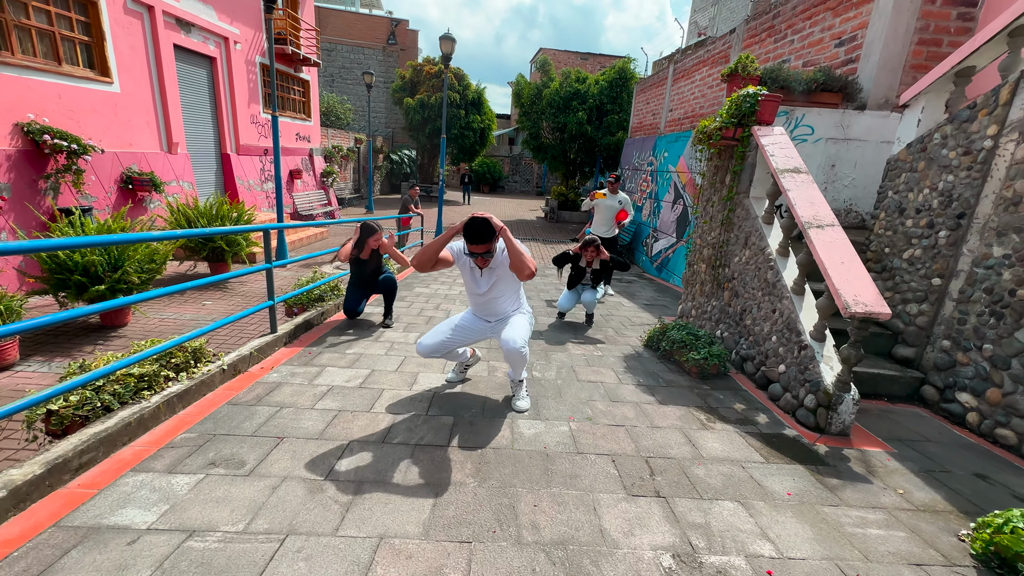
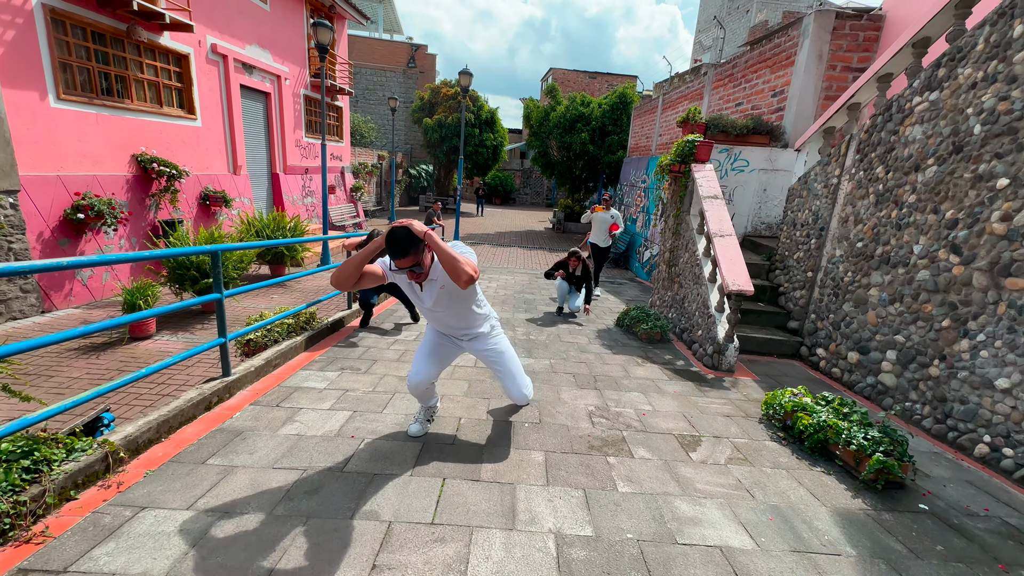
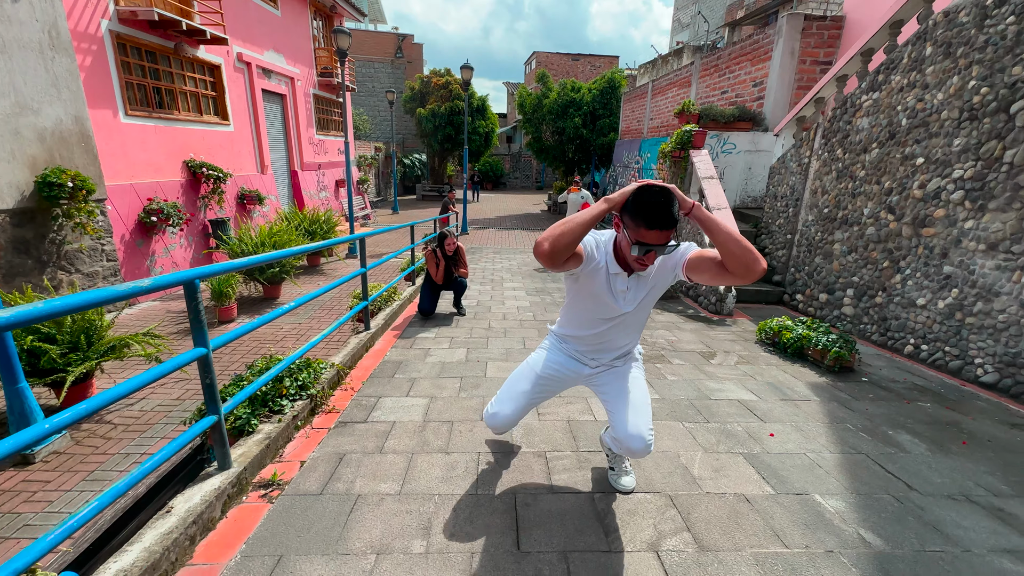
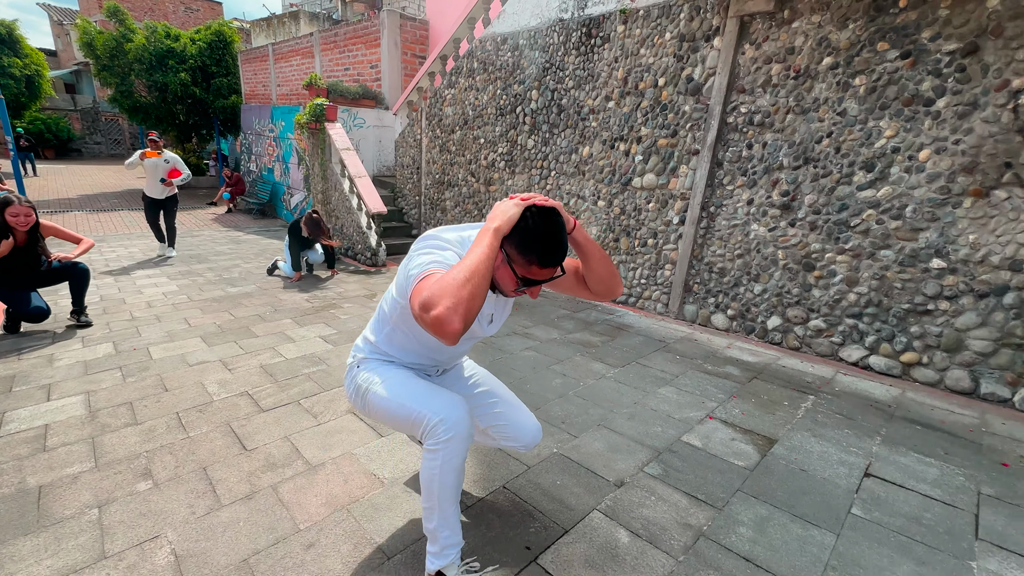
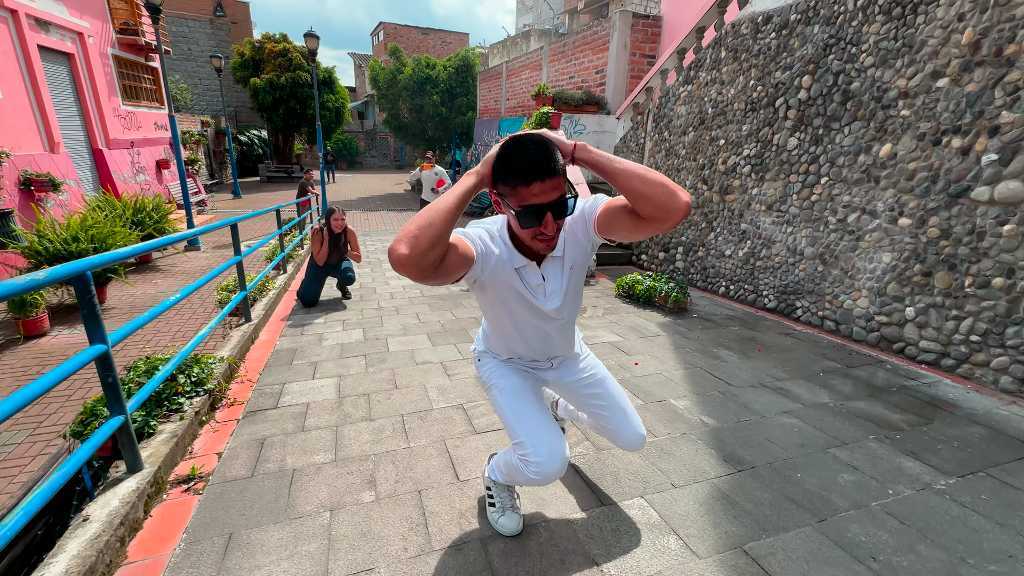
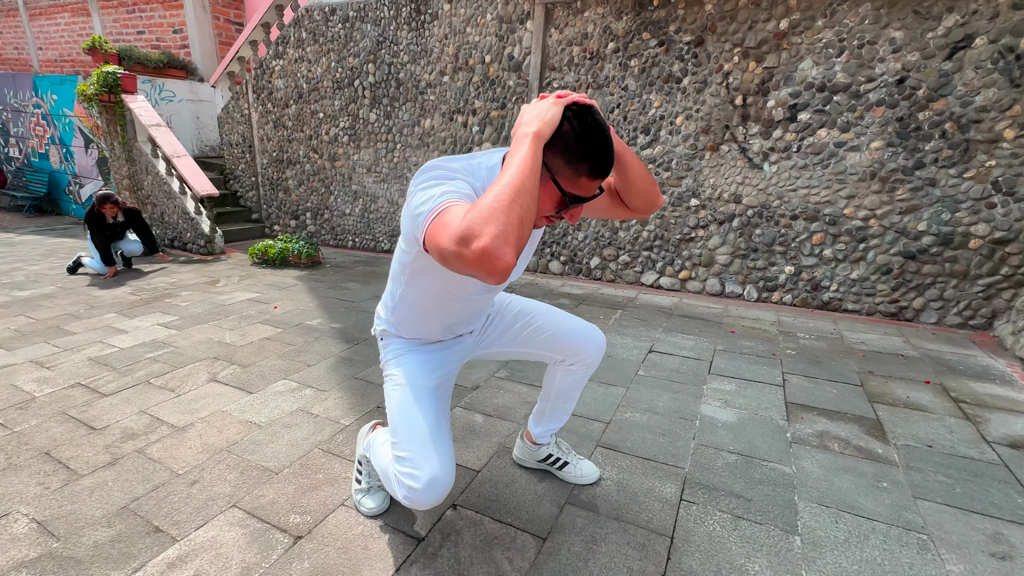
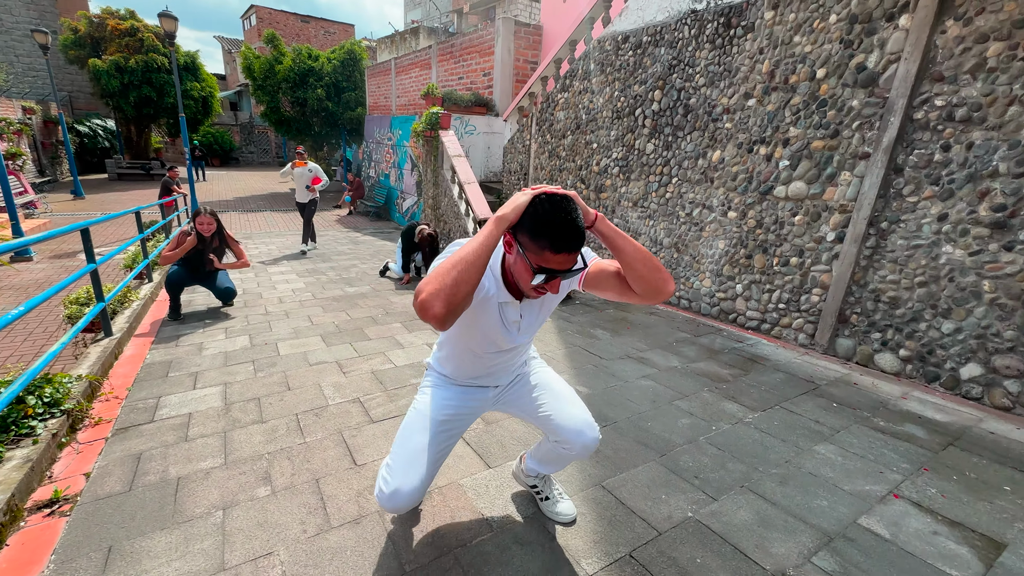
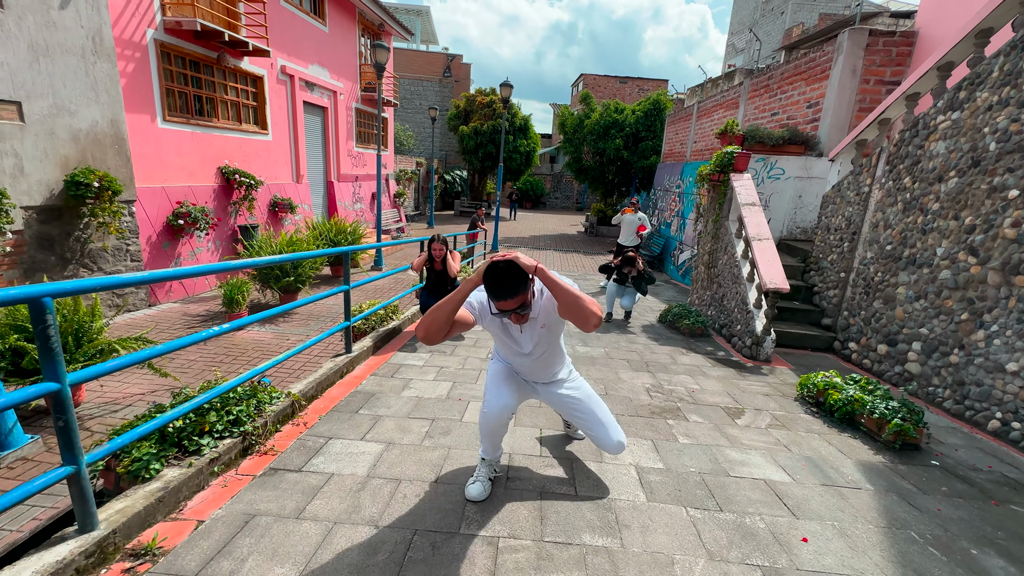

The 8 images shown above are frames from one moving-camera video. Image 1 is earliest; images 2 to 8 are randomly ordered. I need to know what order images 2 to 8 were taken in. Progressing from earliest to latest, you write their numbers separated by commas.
2, 8, 3, 5, 7, 4, 6
